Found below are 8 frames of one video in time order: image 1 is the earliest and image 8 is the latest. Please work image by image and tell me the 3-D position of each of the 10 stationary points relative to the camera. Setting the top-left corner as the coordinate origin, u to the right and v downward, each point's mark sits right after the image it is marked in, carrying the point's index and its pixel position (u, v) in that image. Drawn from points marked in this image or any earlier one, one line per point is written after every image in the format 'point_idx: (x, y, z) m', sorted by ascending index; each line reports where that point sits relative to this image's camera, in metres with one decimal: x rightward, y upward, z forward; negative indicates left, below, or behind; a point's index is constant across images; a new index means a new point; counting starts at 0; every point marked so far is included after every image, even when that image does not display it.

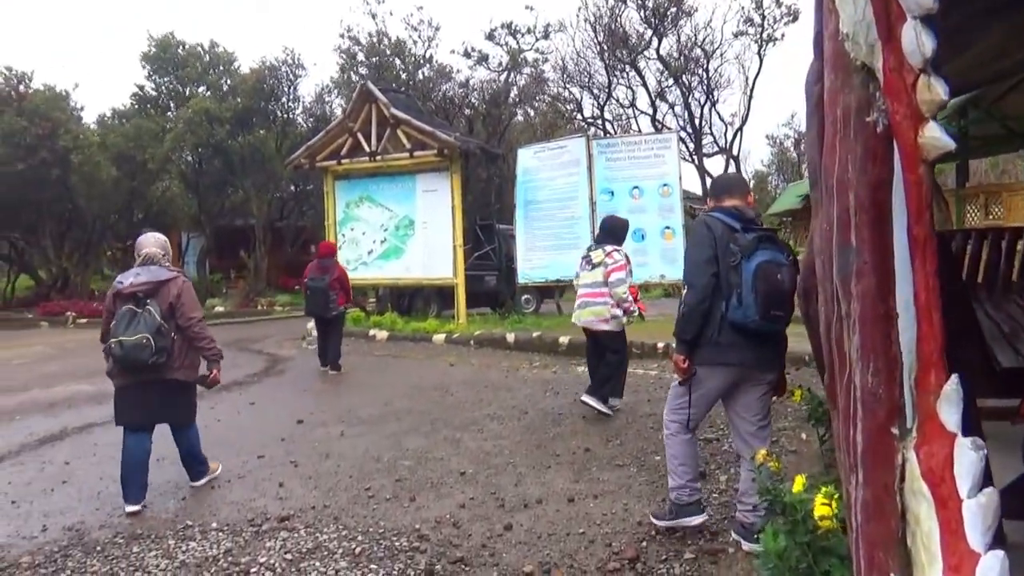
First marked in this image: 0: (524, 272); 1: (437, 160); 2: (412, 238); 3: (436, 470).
0: (+0.2, +0.3, +14.0) m
1: (-1.3, +2.3, +13.5) m
2: (-1.9, +0.9, +13.8) m
3: (-0.6, -1.4, +5.6) m
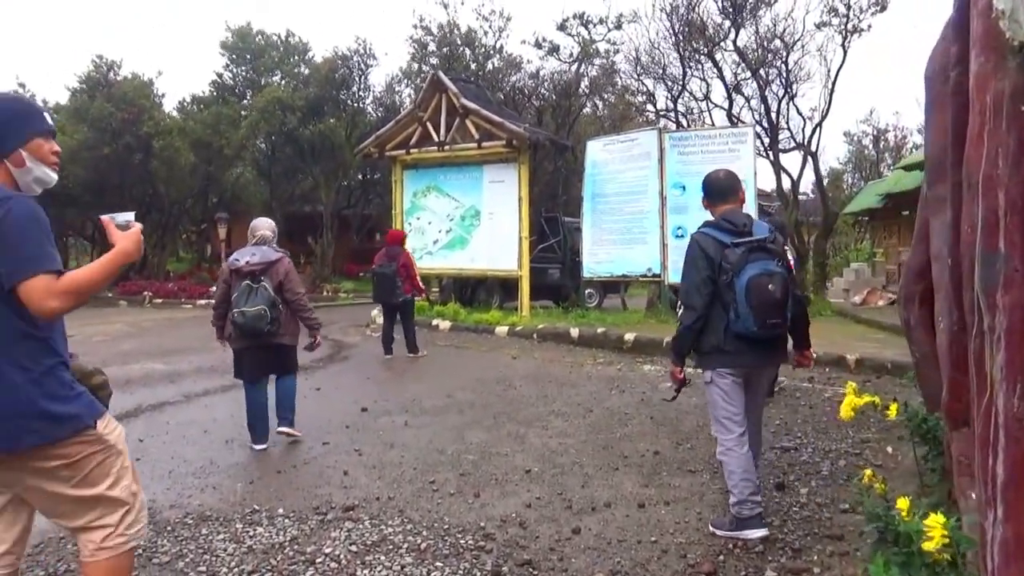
0: (+1.4, +0.4, +13.8) m
1: (-0.1, +2.5, +13.4) m
2: (-0.6, +1.1, +13.8) m
3: (-0.1, -1.3, +5.5) m
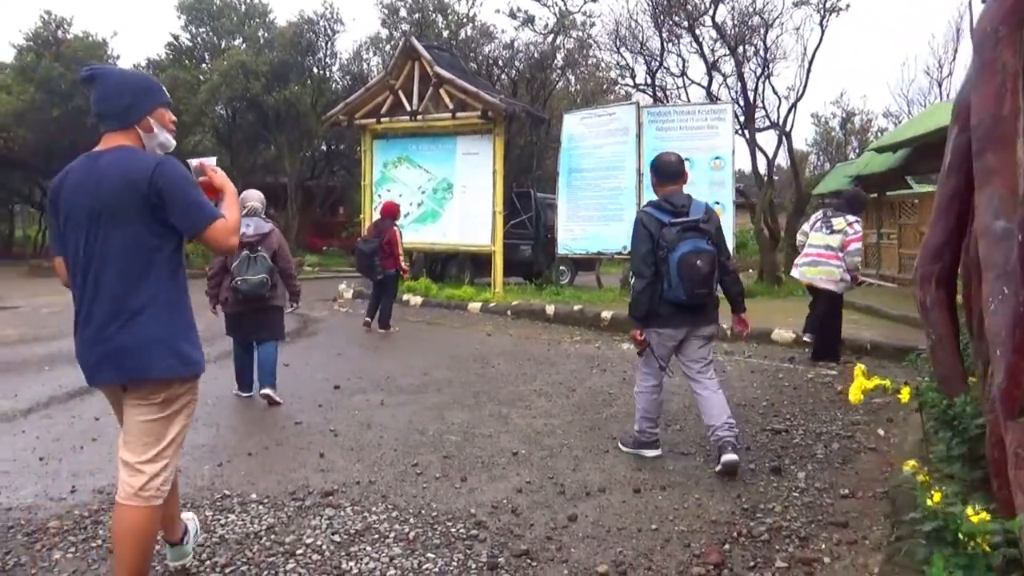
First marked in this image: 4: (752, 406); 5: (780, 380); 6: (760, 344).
0: (+0.9, +0.8, +13.6) m
1: (-0.5, +2.9, +13.0) m
2: (-1.1, +1.5, +13.4) m
3: (-0.2, -1.1, +5.3) m
4: (+2.1, -1.0, +6.5) m
5: (+2.7, -0.9, +7.4) m
6: (+3.1, -0.7, +9.3) m
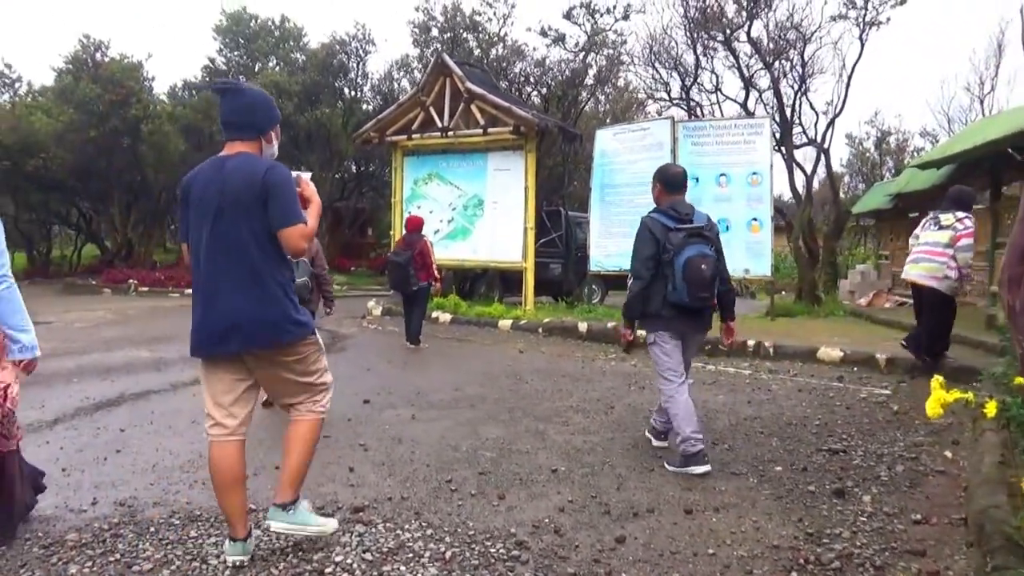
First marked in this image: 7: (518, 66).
0: (+1.5, +0.5, +13.3) m
1: (0.0, +2.6, +12.9) m
2: (-0.6, +1.2, +13.2) m
3: (+0.1, -1.2, +5.0) m
4: (+2.4, -1.1, +6.1) m
5: (+3.0, -1.0, +7.1) m
6: (+3.5, -0.9, +8.9) m
7: (+0.2, +5.8, +19.5) m
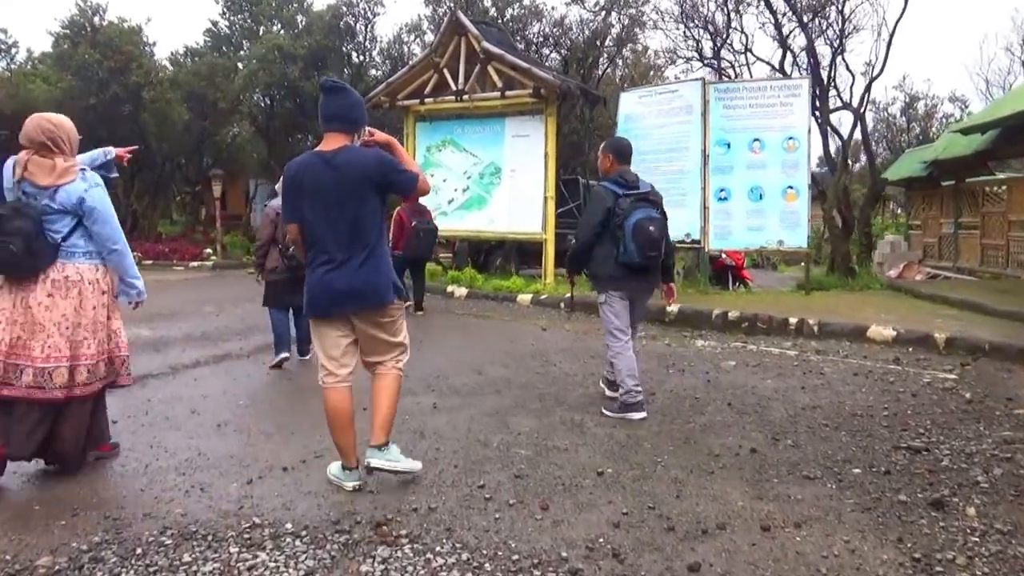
0: (+1.8, +1.0, +12.6) m
1: (+0.3, +3.0, +12.1) m
2: (-0.2, +1.7, +12.5) m
3: (+0.3, -1.0, +4.4) m
4: (+2.6, -0.9, +5.5) m
5: (+3.3, -0.8, +6.4) m
6: (+3.8, -0.6, +8.2) m
7: (+0.6, +6.5, +18.6) m
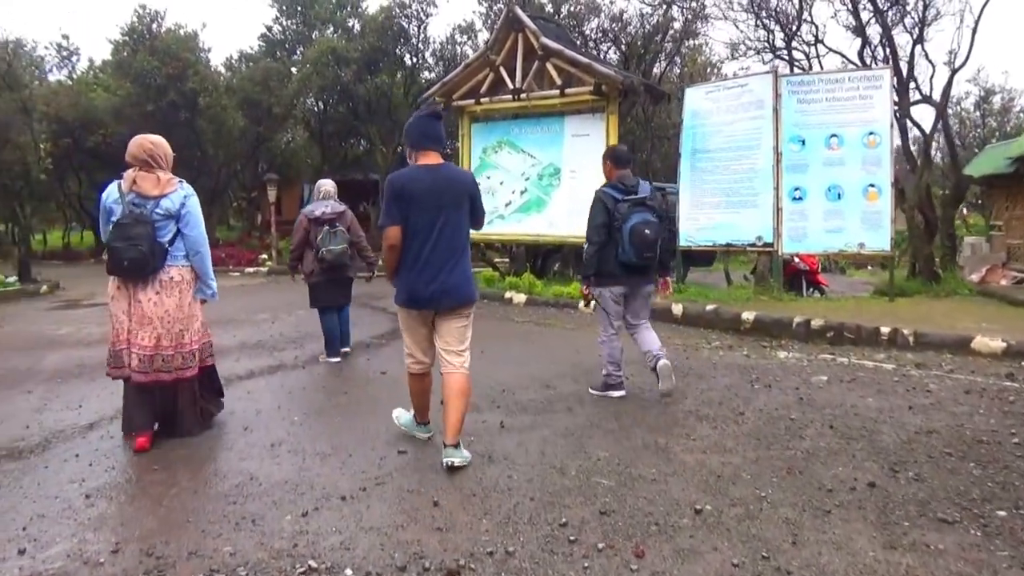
0: (+2.8, +0.9, +12.0) m
1: (+1.3, +2.9, +11.6) m
2: (+0.7, +1.6, +12.0) m
3: (+0.7, -1.1, +3.9) m
4: (+3.1, -1.0, +4.8) m
5: (+3.8, -0.9, +5.7) m
6: (+4.5, -0.7, +7.5) m
7: (+1.9, +6.4, +18.1) m
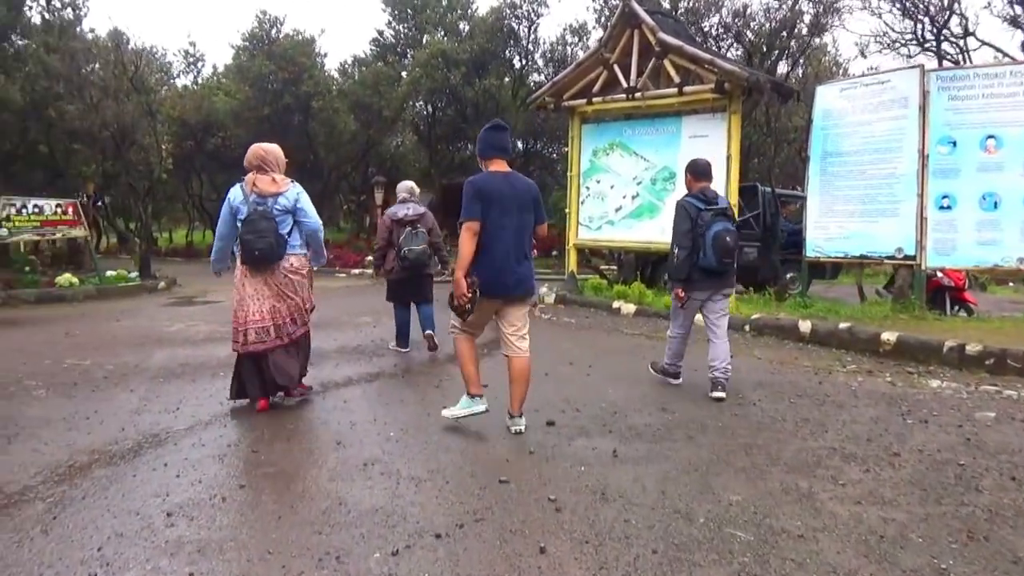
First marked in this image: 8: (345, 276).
0: (+4.4, +0.6, +11.0) m
1: (+2.9, +2.8, +10.8) m
2: (+2.4, +1.4, +11.3) m
3: (+1.3, -1.2, +3.2) m
4: (+3.8, -1.2, +3.8) m
5: (+4.6, -1.1, +4.6) m
6: (+5.4, -0.9, +6.3) m
7: (+4.5, +6.1, +17.2) m
8: (-4.3, +0.3, +19.1) m
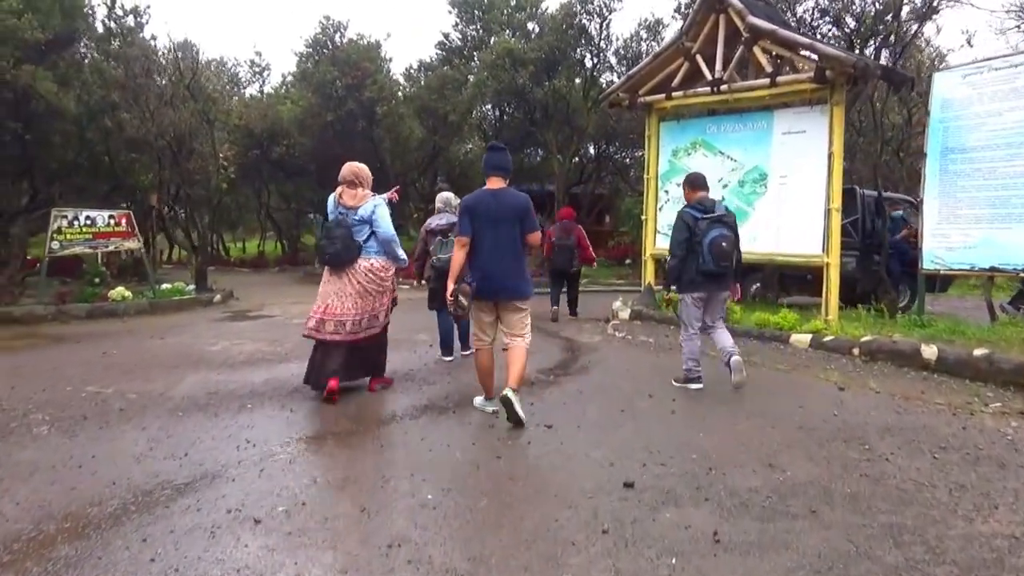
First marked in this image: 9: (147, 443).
0: (+5.3, +0.4, +9.5) m
1: (+3.8, +2.6, +9.5) m
2: (+3.4, +1.2, +10.0) m
3: (+1.4, -1.3, +2.0) m
4: (+4.0, -1.3, +2.4) m
5: (+4.9, -1.2, +3.1) m
6: (+5.9, -1.1, +4.7) m
7: (+6.0, +5.8, +15.7) m
8: (-2.6, +0.1, +18.4) m
9: (-2.4, -1.0, +5.0) m
